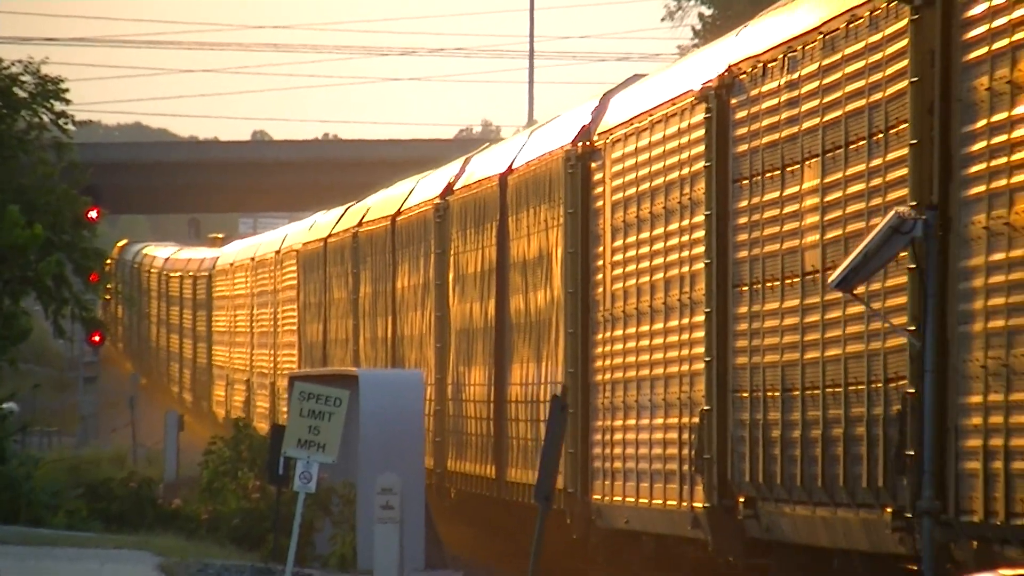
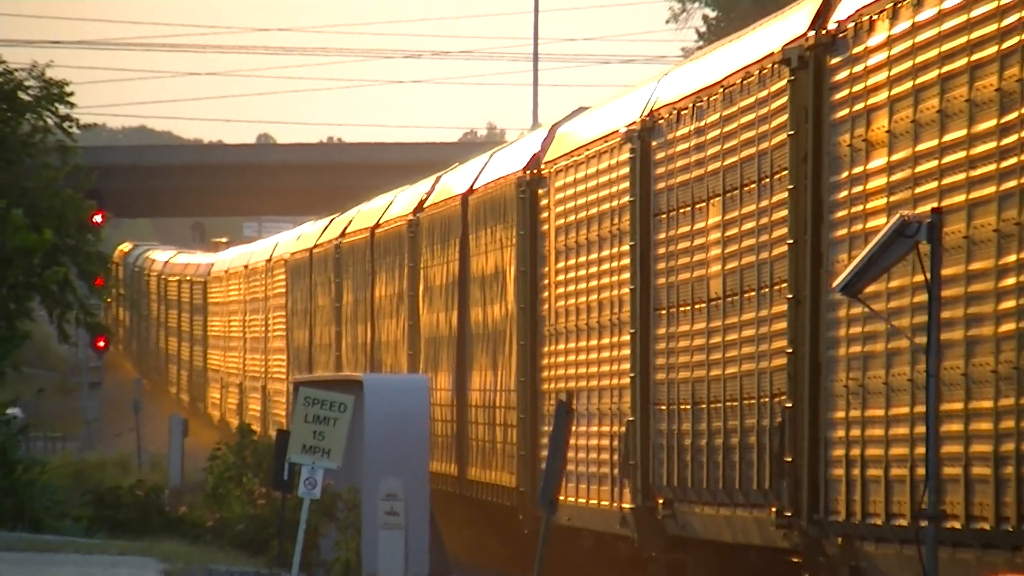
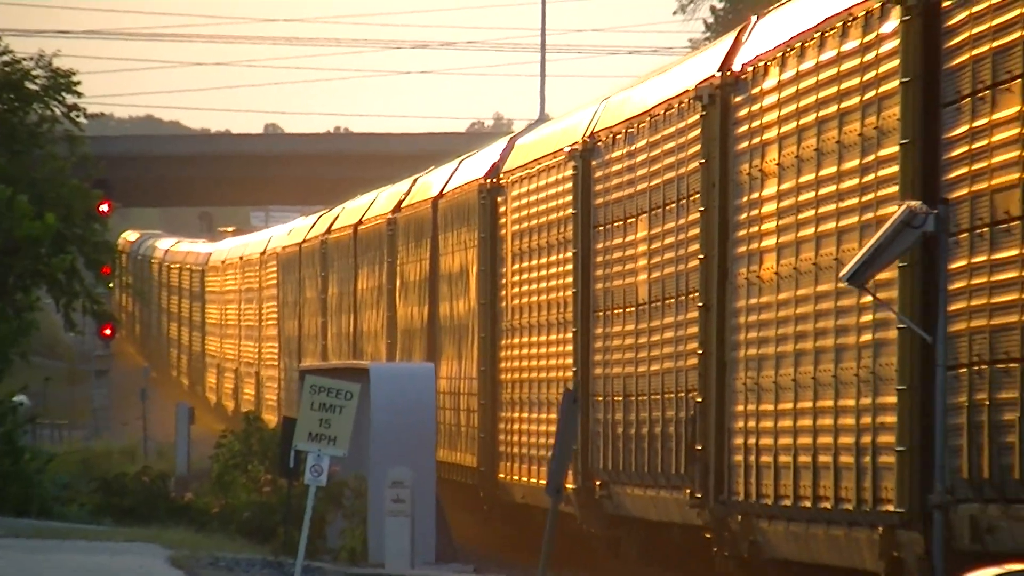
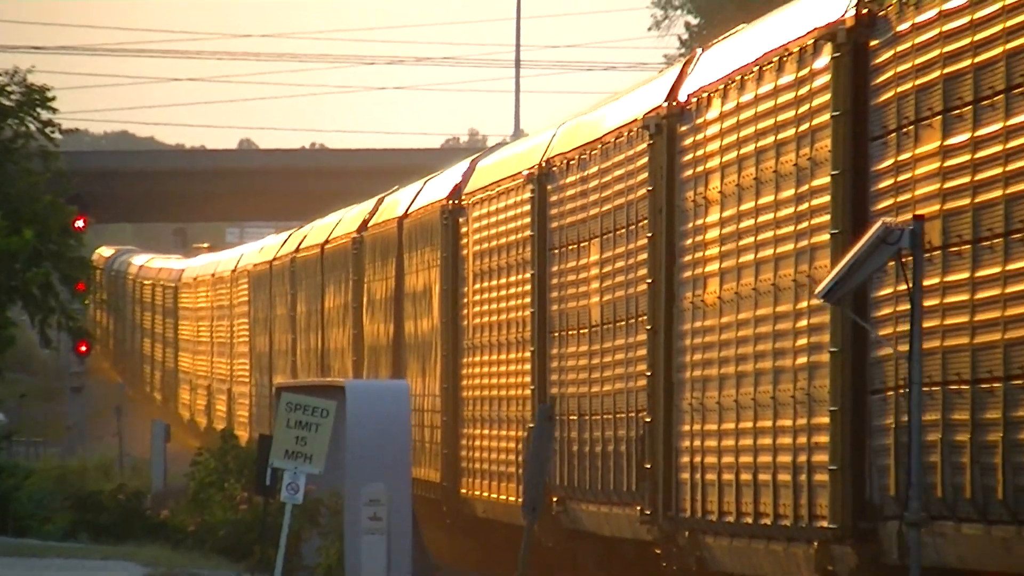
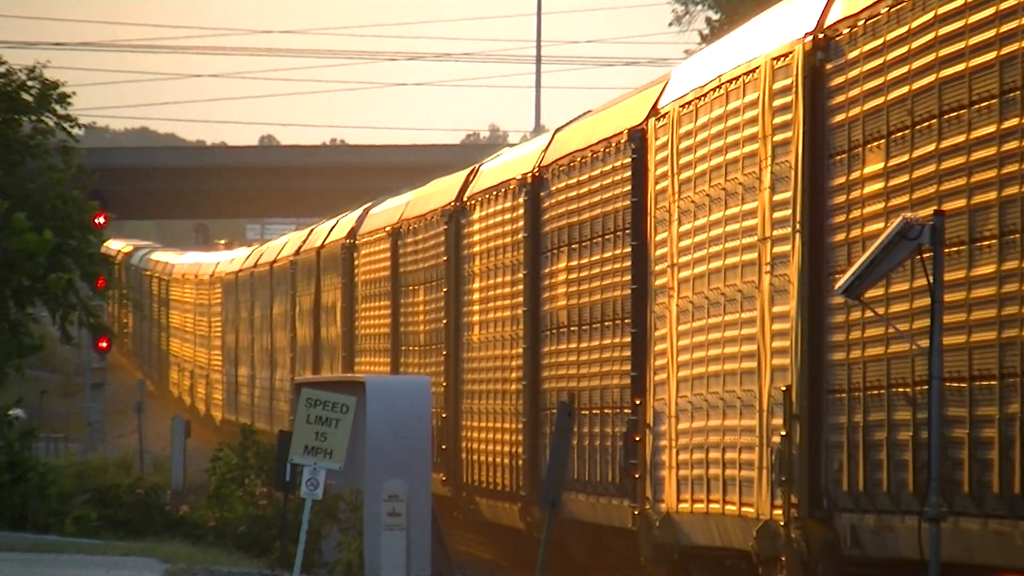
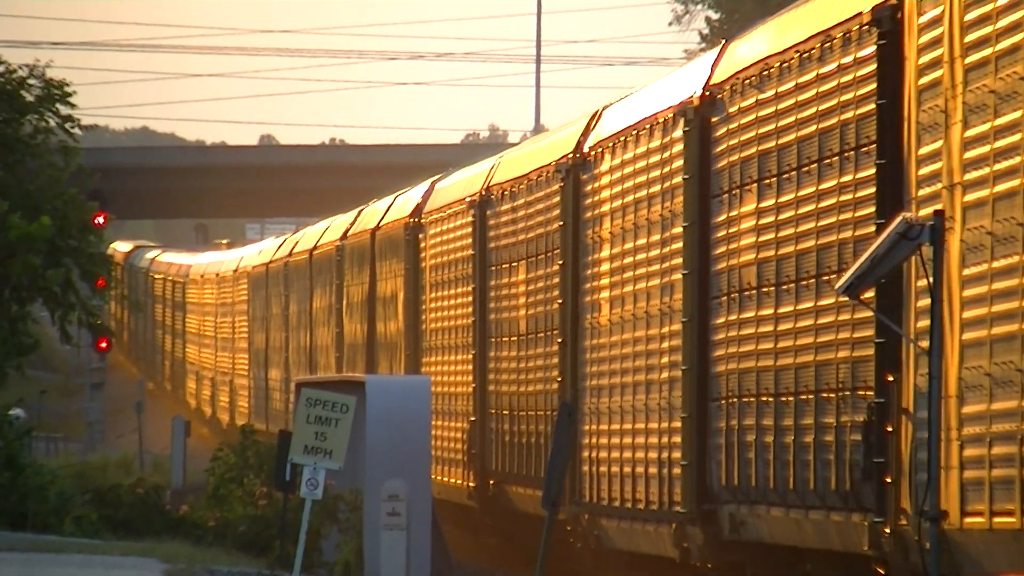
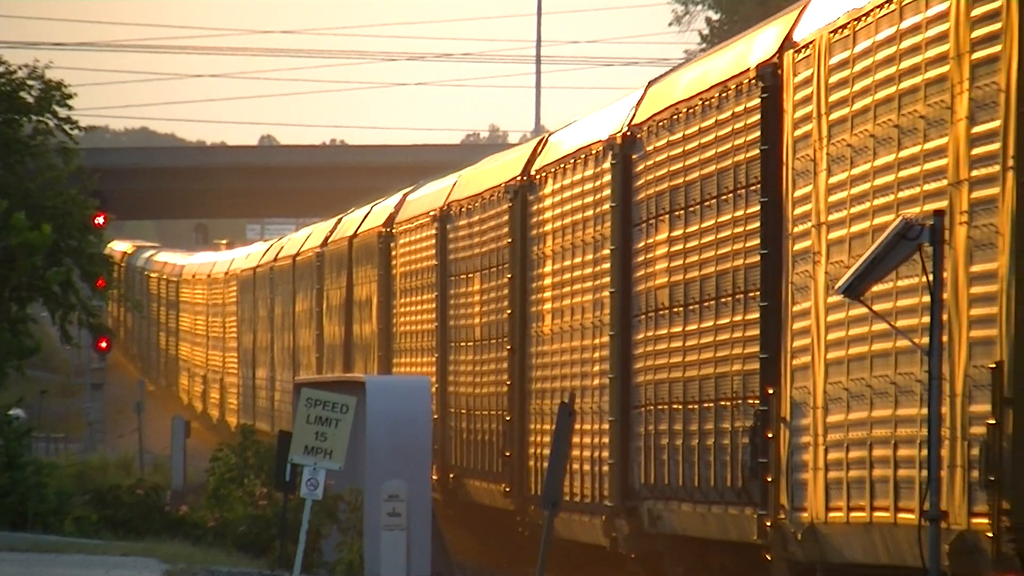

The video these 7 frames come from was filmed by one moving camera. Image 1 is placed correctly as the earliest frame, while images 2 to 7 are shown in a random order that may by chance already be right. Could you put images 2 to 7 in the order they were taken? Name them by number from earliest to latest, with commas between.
2, 3, 4, 6, 7, 5
